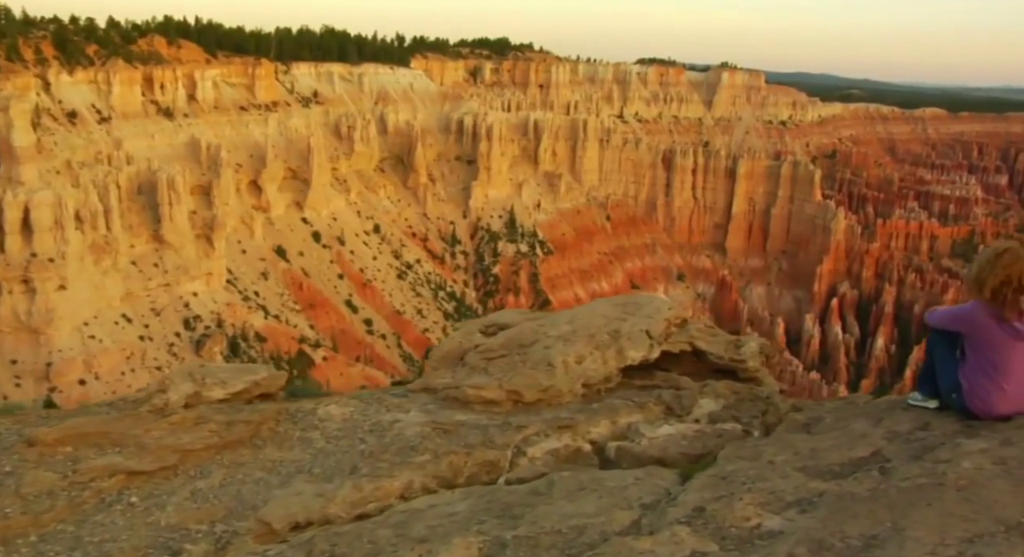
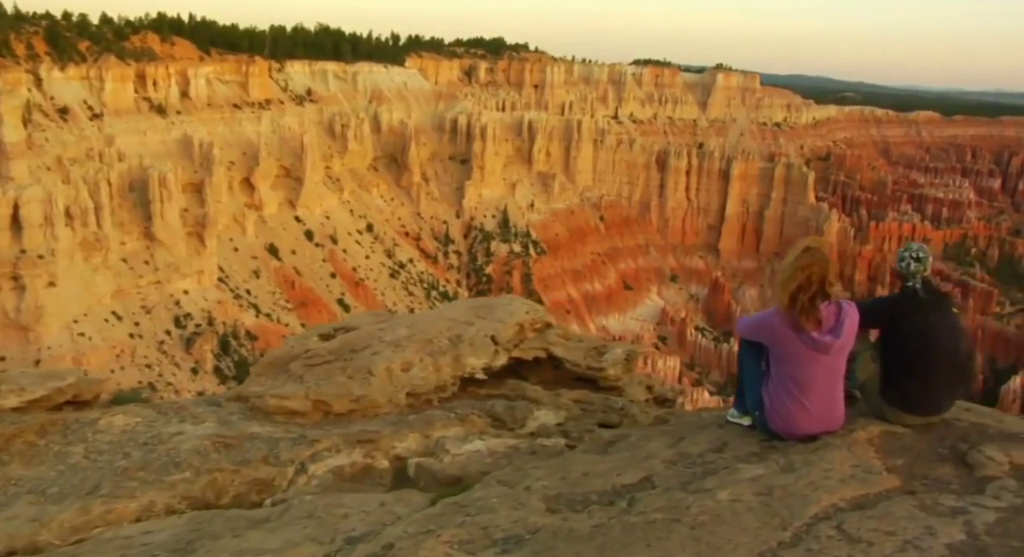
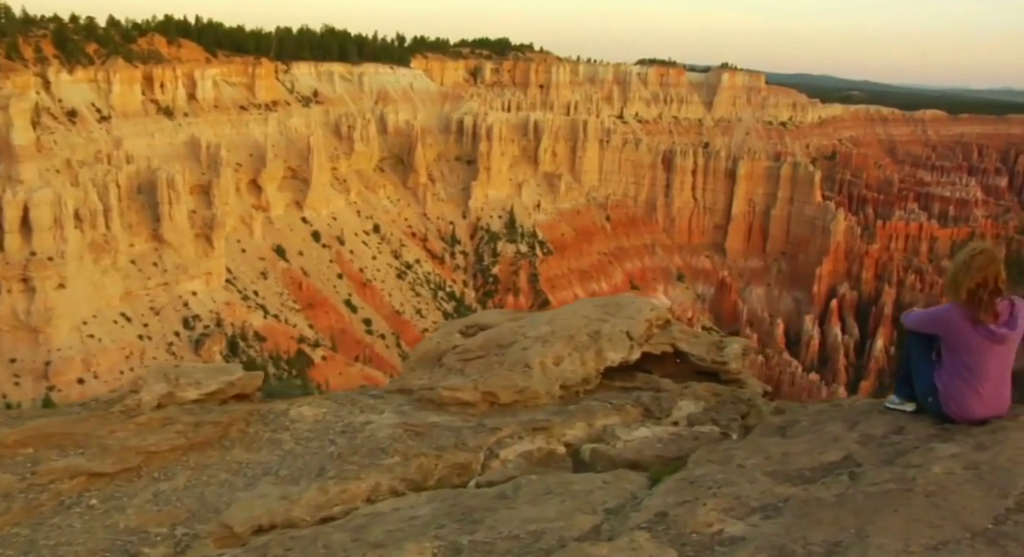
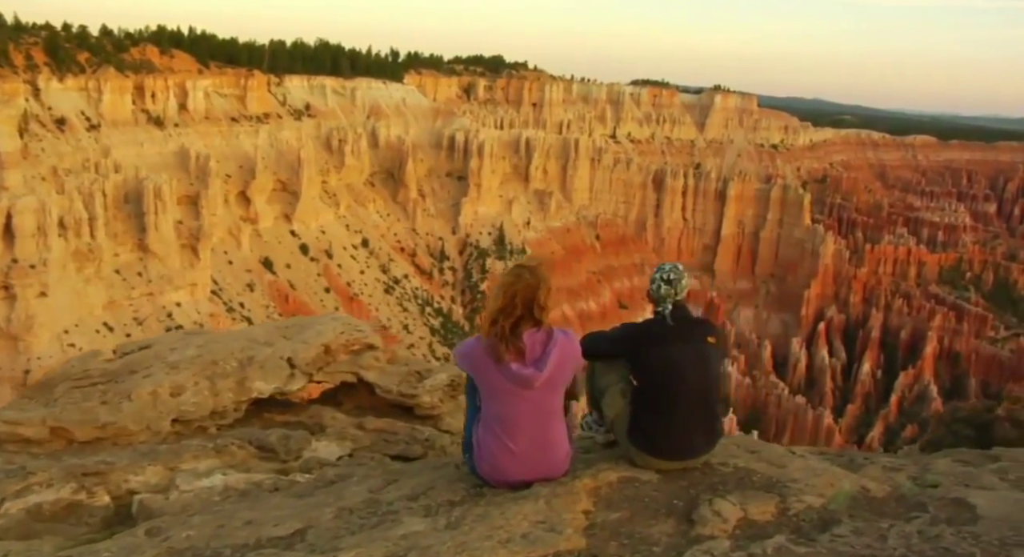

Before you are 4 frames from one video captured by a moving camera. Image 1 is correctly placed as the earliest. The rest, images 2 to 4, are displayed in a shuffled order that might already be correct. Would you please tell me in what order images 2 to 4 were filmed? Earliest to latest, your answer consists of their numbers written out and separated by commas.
3, 2, 4
